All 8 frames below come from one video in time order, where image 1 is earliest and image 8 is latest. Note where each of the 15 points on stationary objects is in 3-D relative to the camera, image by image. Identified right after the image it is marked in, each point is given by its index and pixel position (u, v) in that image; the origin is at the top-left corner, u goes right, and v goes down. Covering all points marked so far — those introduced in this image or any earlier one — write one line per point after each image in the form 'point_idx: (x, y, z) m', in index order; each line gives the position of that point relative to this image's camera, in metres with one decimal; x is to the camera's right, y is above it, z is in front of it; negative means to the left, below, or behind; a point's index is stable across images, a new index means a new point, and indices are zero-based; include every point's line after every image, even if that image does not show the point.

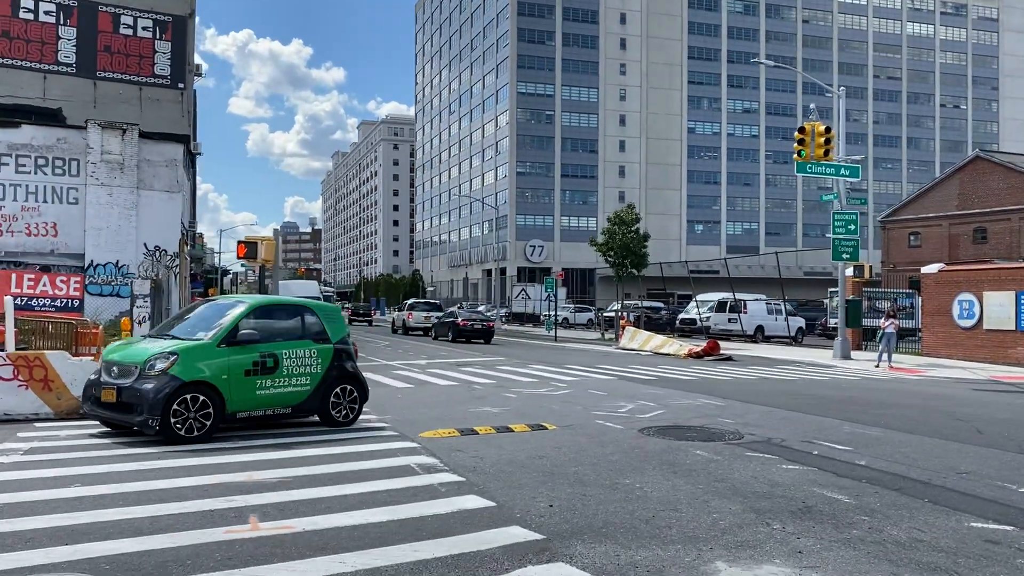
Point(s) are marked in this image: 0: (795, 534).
0: (+1.8, -1.6, +5.8) m
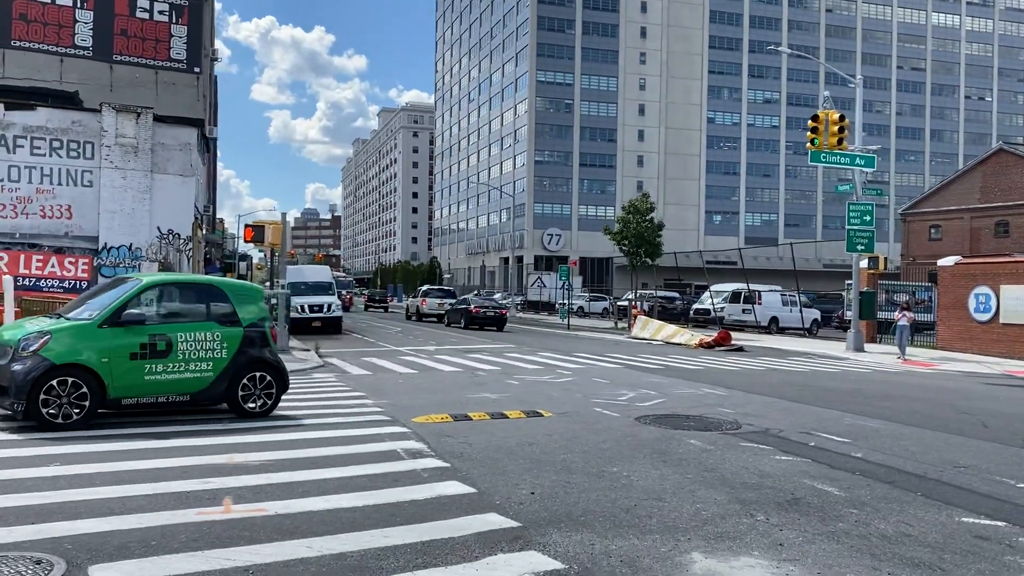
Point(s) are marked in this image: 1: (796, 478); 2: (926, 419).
0: (+1.7, -1.5, +5.6) m
1: (+2.2, -1.5, +7.0) m
2: (+4.9, -1.6, +10.8) m
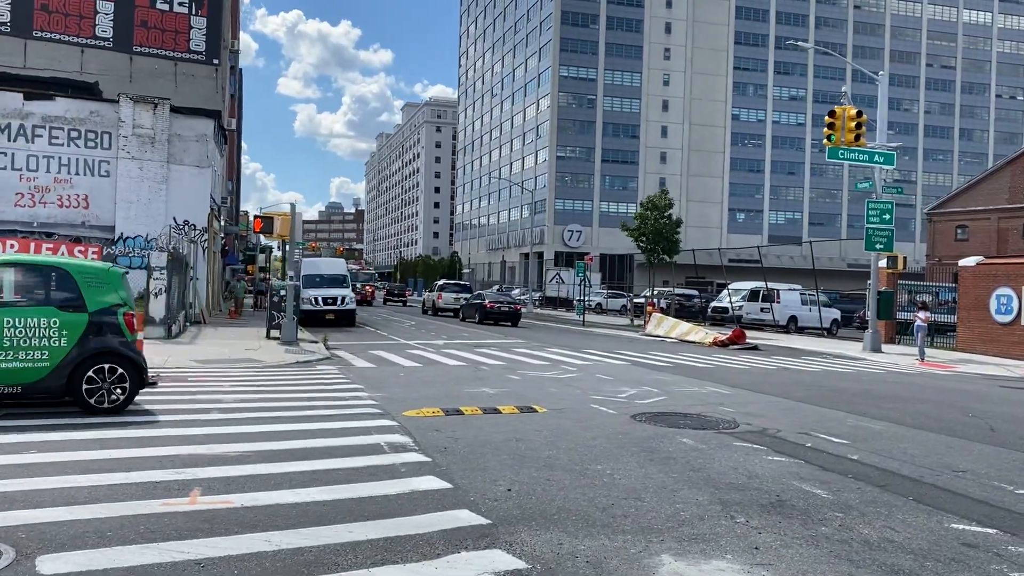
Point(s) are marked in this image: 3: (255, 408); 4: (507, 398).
0: (+1.5, -1.5, +5.4) m
1: (+2.1, -1.4, +6.8) m
2: (+4.9, -1.6, +10.5) m
3: (-2.7, -1.3, +9.6) m
4: (-0.1, -1.3, +10.9) m
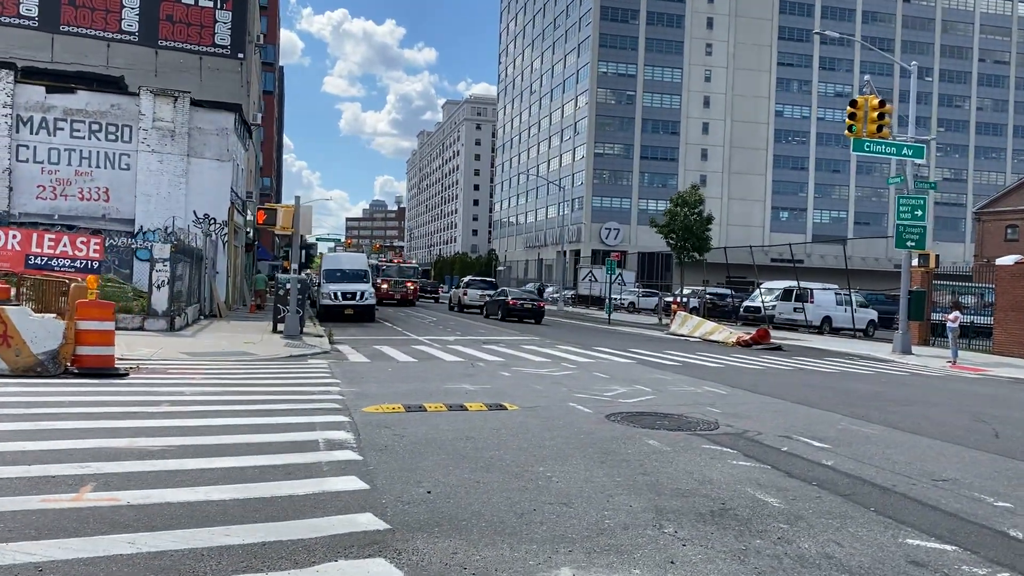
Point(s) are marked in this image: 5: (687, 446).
0: (+0.9, -1.4, +4.9) m
1: (+1.6, -1.4, +6.2) m
2: (+4.6, -1.5, +9.8) m
3: (-3.1, -1.2, +9.3) m
4: (-0.4, -1.2, +10.4) m
5: (+1.5, -1.4, +7.7) m
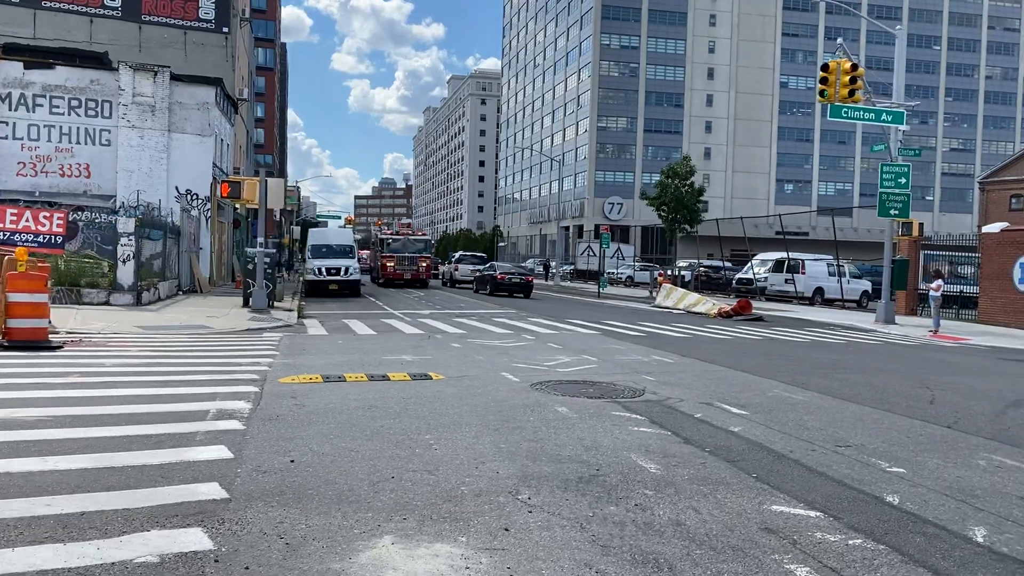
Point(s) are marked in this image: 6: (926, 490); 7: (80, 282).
0: (+0.1, -1.1, +4.7) m
1: (+0.8, -1.1, +6.0) m
2: (+3.8, -1.1, +9.6) m
3: (-3.9, -0.9, +9.1) m
4: (-1.1, -0.9, +10.3) m
5: (+0.7, -1.0, +7.5) m
6: (+2.4, -1.2, +5.3) m
7: (-9.0, +0.1, +18.7) m
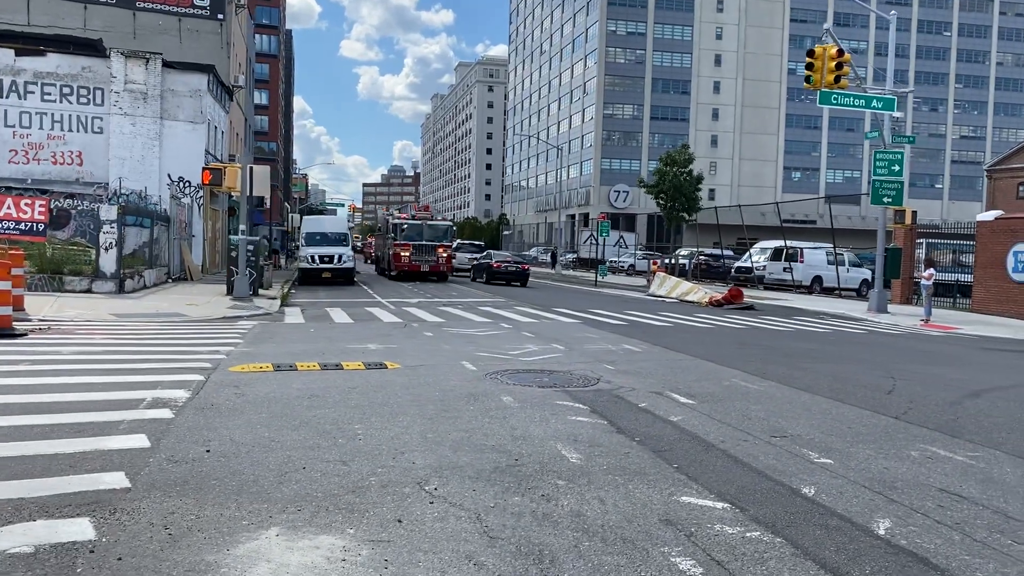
0: (-0.4, -1.1, +4.6) m
1: (+0.3, -1.0, +5.9) m
2: (+3.3, -1.0, +9.5) m
3: (-4.3, -0.7, +9.1) m
4: (-1.6, -0.7, +10.2) m
5: (+0.2, -0.9, +7.4) m
6: (+1.9, -1.1, +5.2) m
7: (-9.4, +0.4, +18.7) m
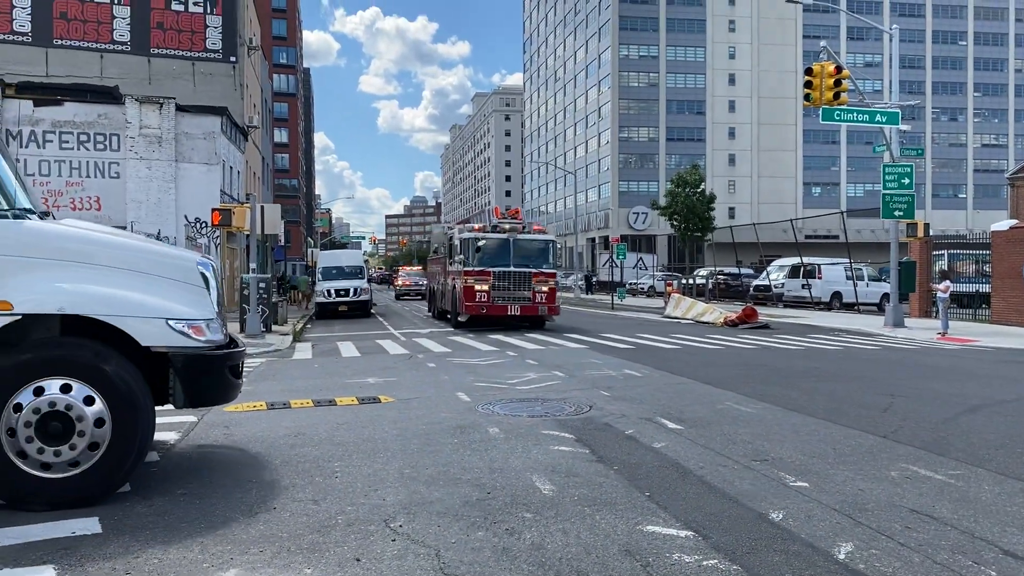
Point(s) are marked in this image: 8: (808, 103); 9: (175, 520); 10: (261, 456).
0: (-0.6, -1.3, +4.7) m
1: (+0.1, -1.2, +6.0) m
2: (+3.3, -1.2, +9.4) m
3: (-4.4, -1.2, +9.3) m
4: (-1.6, -1.1, +10.3) m
5: (+0.1, -1.2, +7.4) m
6: (+1.7, -1.2, +5.1) m
7: (-9.2, -0.6, +19.0) m
8: (+6.1, +3.8, +18.5) m
9: (-1.8, -1.3, +5.0) m
10: (-1.8, -1.2, +6.6) m
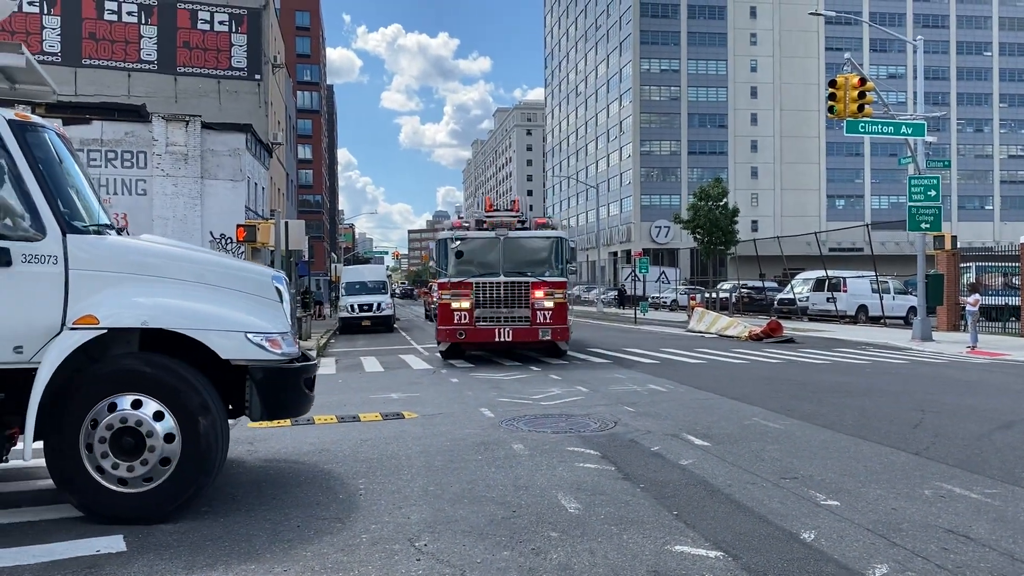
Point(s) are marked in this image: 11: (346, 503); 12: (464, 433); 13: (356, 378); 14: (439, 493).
0: (-0.5, -1.4, +4.6) m
1: (+0.3, -1.3, +5.9) m
2: (+3.5, -1.3, +9.3) m
3: (-4.1, -1.4, +9.3) m
4: (-1.4, -1.3, +10.2) m
5: (+0.3, -1.3, +7.3) m
6: (+1.9, -1.3, +5.0) m
7: (-8.7, -0.9, +19.2) m
8: (+6.6, +3.6, +18.3) m
9: (-1.7, -1.4, +4.9) m
10: (-1.6, -1.4, +6.6) m
11: (-1.1, -1.4, +5.7) m
12: (-0.4, -1.3, +8.3) m
13: (-2.5, -1.5, +14.6) m
14: (-0.5, -1.3, +5.9) m
